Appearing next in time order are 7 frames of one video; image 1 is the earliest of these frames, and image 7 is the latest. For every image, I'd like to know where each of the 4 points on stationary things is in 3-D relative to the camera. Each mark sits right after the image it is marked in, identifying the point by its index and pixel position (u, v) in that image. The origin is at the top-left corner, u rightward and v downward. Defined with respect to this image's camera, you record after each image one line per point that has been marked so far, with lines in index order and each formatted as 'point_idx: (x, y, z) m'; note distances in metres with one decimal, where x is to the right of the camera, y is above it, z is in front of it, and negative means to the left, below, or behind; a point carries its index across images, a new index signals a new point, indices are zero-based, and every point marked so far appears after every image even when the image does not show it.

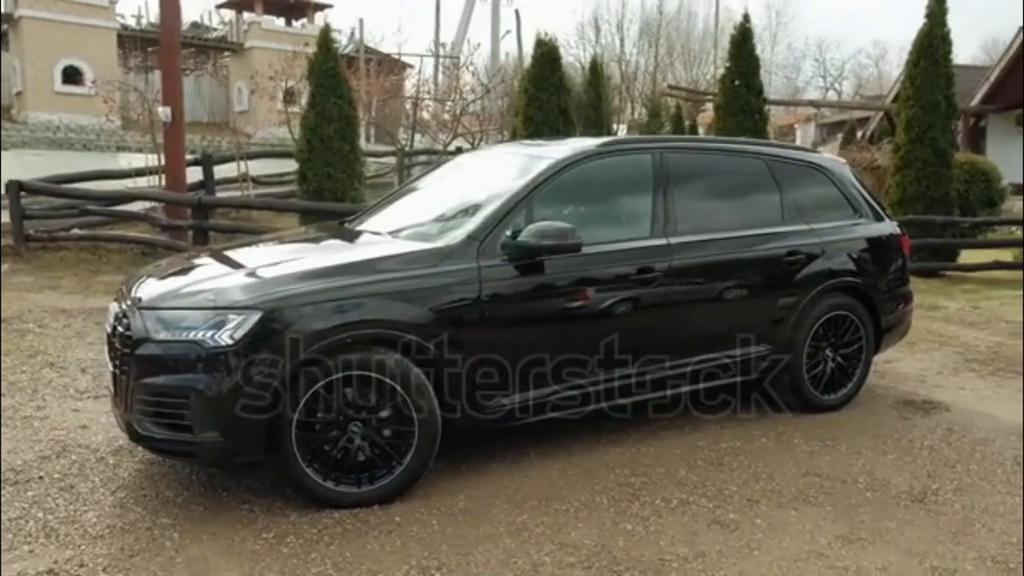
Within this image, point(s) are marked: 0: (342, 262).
0: (-0.6, +0.1, +3.3) m
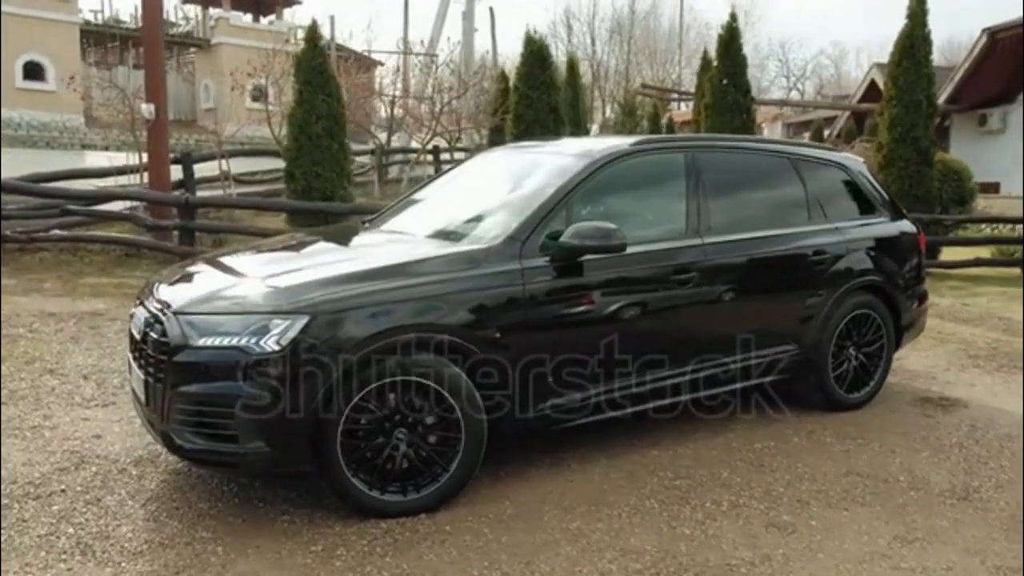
0: (-0.5, +0.1, +3.2) m
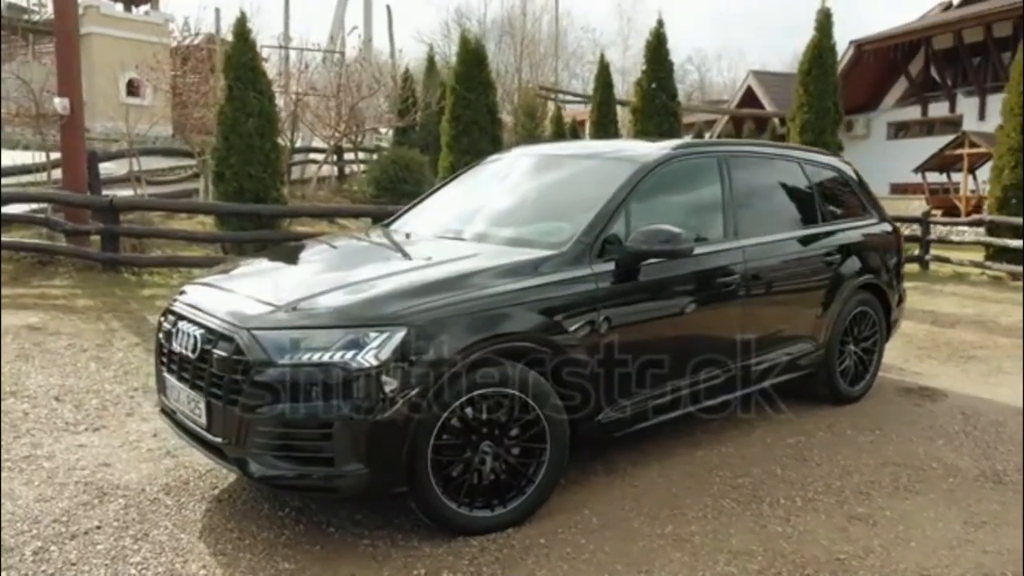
0: (-0.2, +0.1, +3.1) m
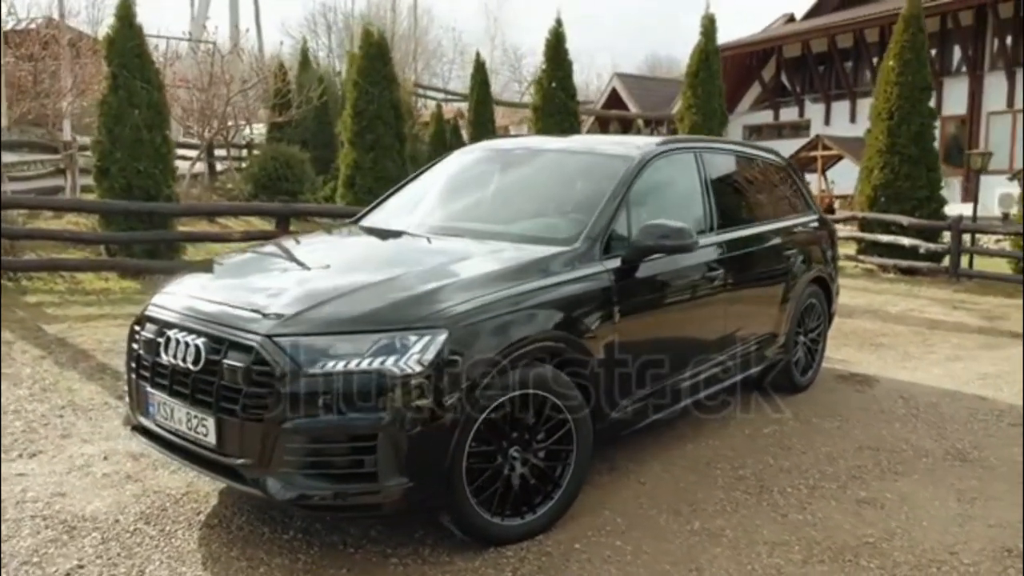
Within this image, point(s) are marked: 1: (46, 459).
0: (-0.1, +0.1, +2.9) m
1: (-1.9, -0.7, +3.5) m
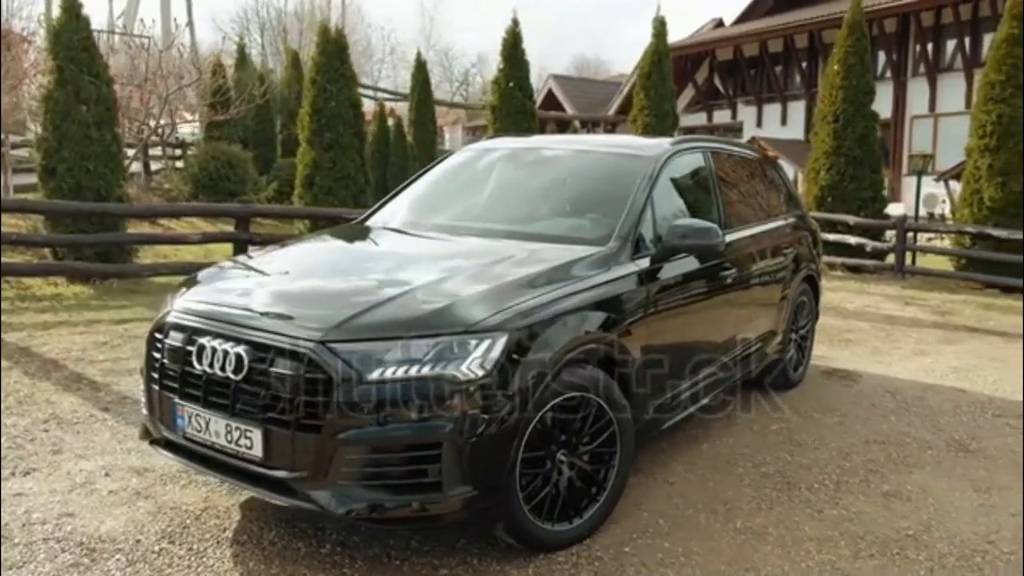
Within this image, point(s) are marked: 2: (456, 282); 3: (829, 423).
0: (0.0, +0.1, +2.9) m
1: (-1.8, -0.7, +3.2) m
2: (-0.2, 0.0, +2.7) m
3: (+1.6, -0.7, +4.2) m
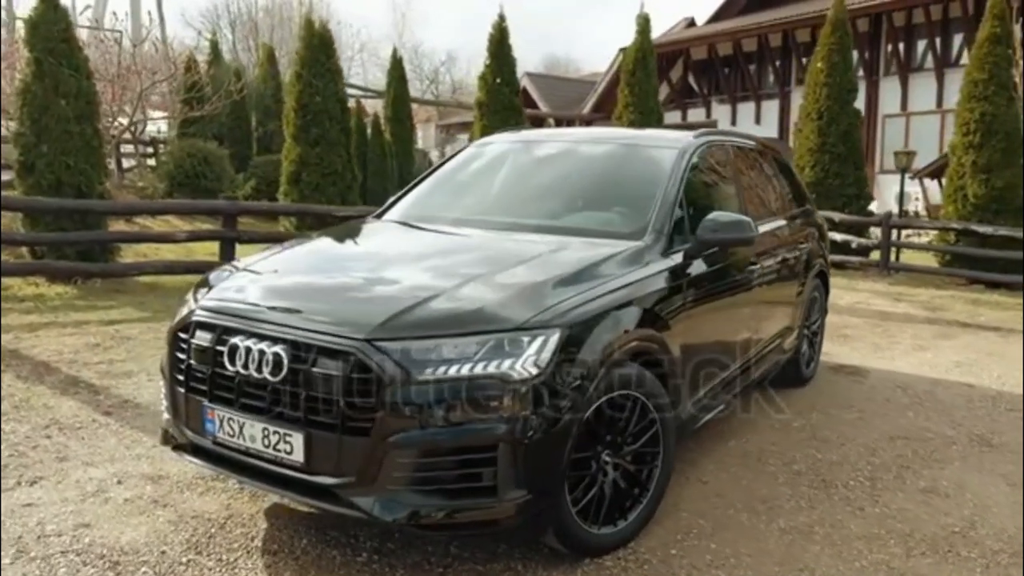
0: (+0.2, +0.1, +2.8) m
1: (-1.7, -0.7, +3.1) m
2: (-0.1, 0.0, +2.6) m
3: (+1.7, -0.6, +4.1) m
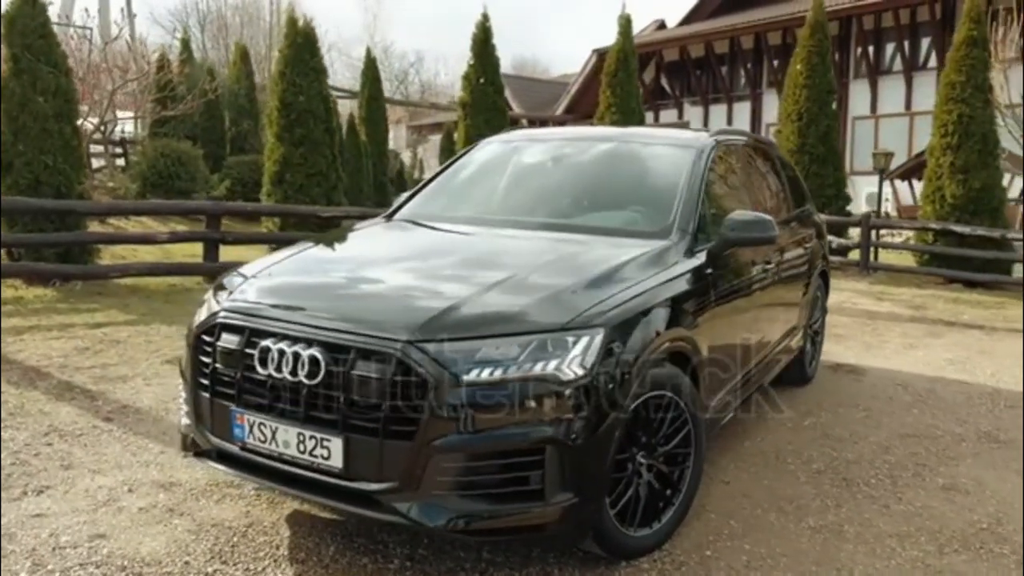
0: (+0.3, +0.1, +2.7) m
1: (-1.6, -0.7, +3.0) m
2: (0.0, 0.0, +2.6) m
3: (+1.7, -0.6, +4.2) m
